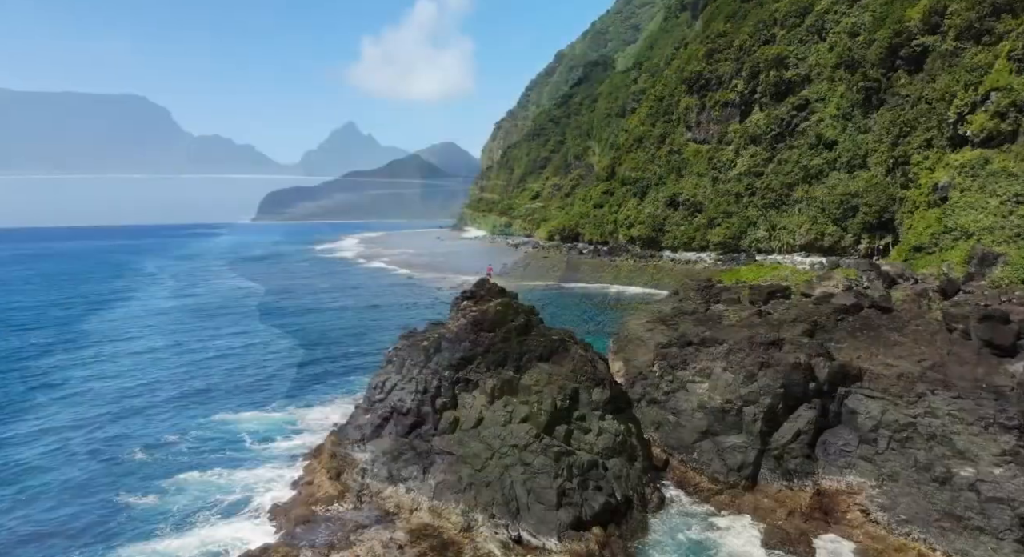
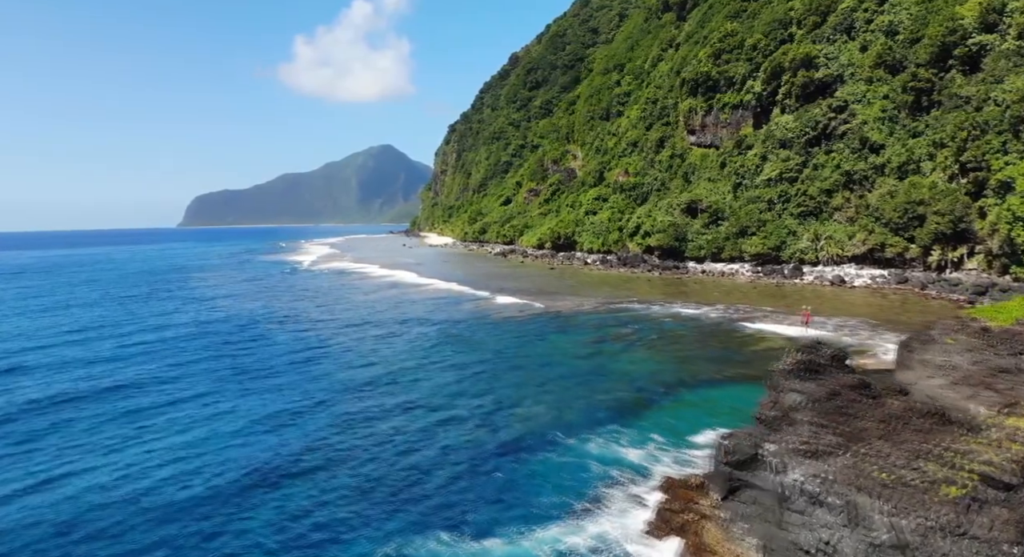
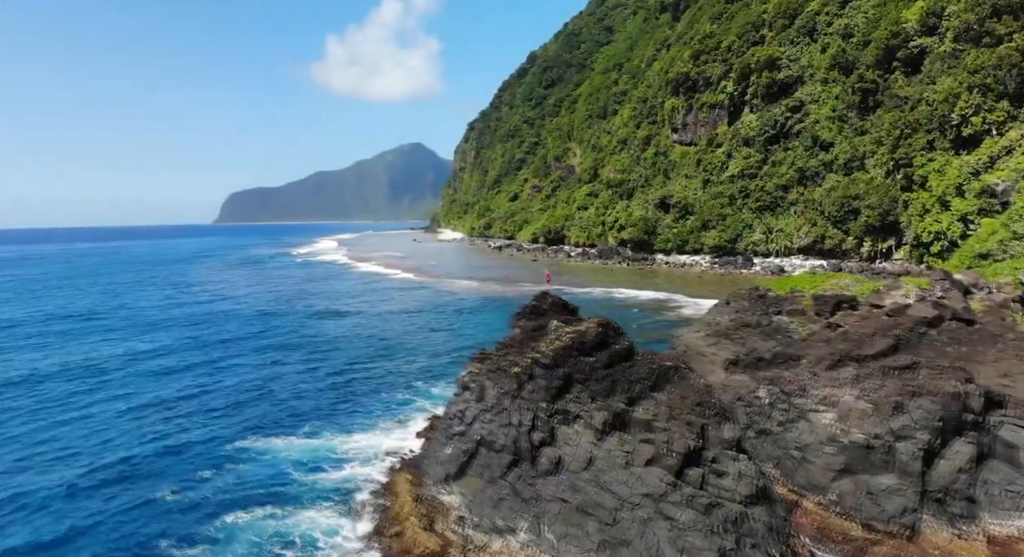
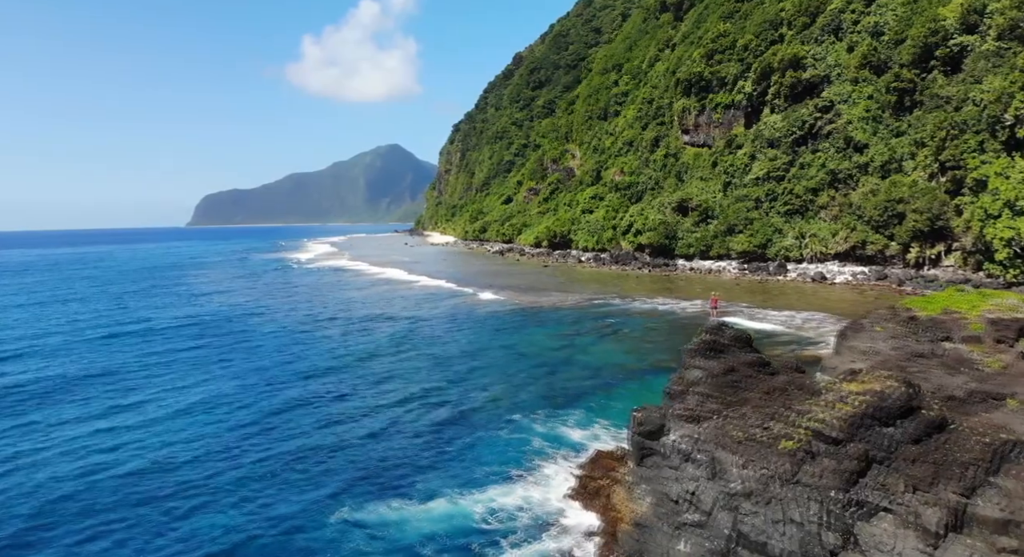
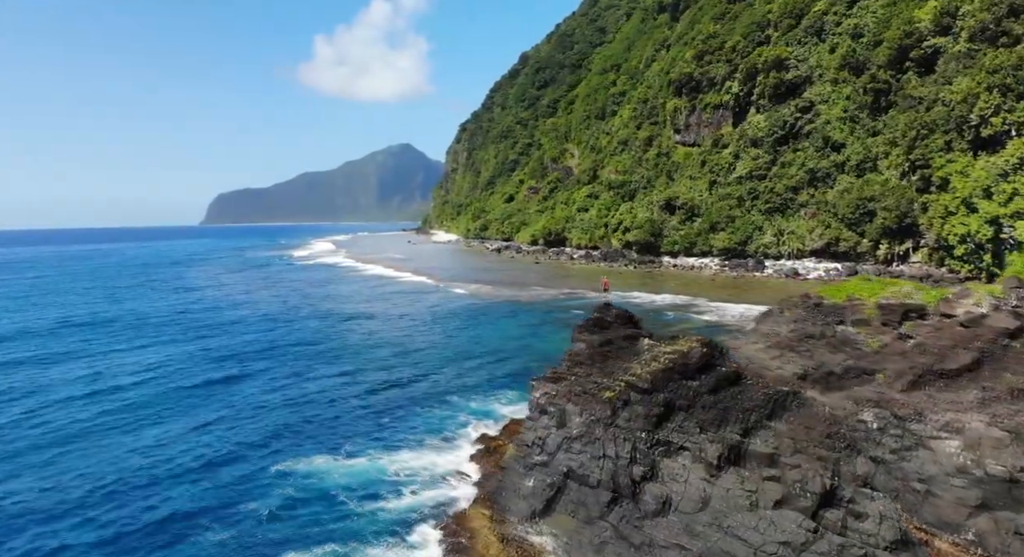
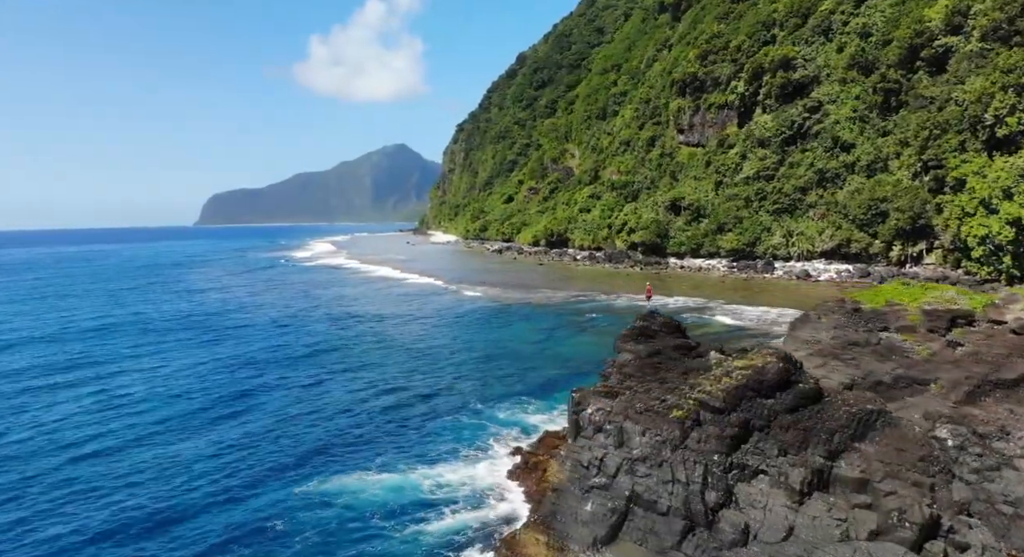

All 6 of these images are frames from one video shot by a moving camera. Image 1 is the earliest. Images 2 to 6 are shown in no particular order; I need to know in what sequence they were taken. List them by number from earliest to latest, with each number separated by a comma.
3, 5, 6, 4, 2
